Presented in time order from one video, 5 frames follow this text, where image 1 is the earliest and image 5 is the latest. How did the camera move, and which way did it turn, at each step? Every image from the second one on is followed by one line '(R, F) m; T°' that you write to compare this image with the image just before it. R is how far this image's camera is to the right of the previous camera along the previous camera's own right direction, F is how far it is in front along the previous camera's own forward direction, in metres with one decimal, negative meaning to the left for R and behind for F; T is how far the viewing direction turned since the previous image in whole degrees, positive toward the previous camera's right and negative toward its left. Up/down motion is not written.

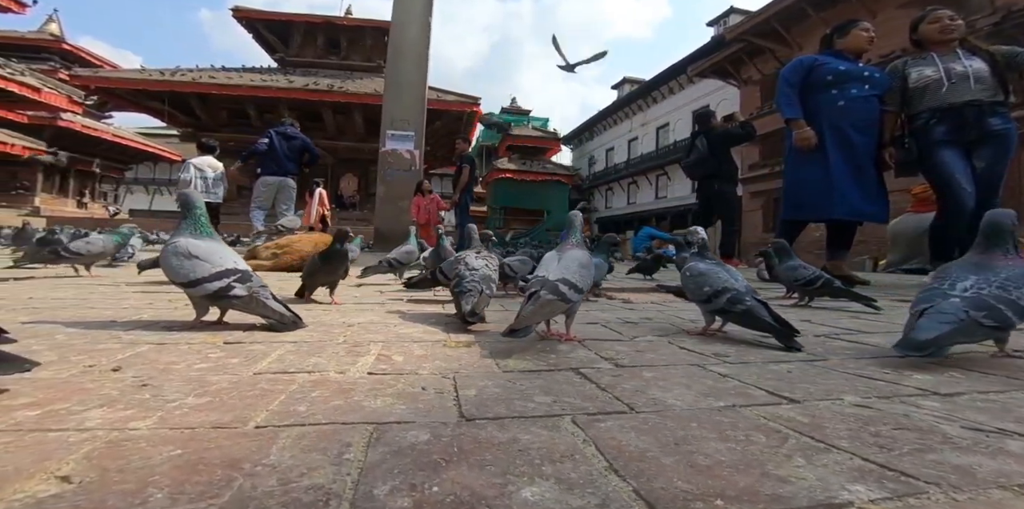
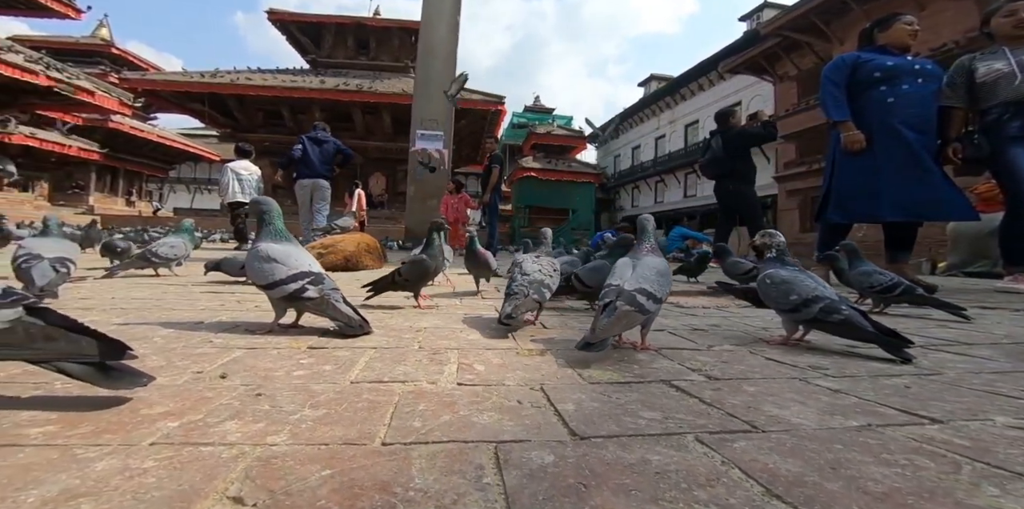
(-0.3, 0.0) m; -3°
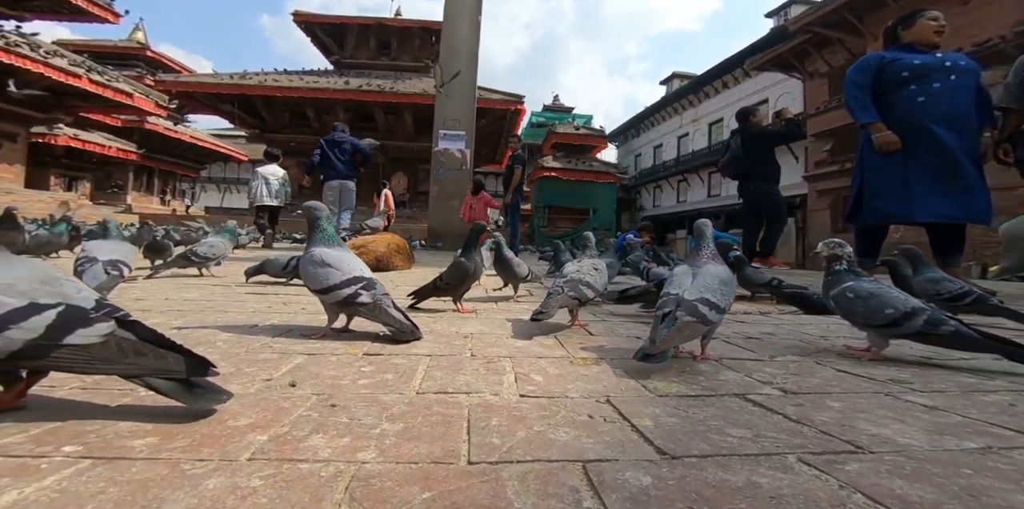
(-0.2, 0.0) m; -2°
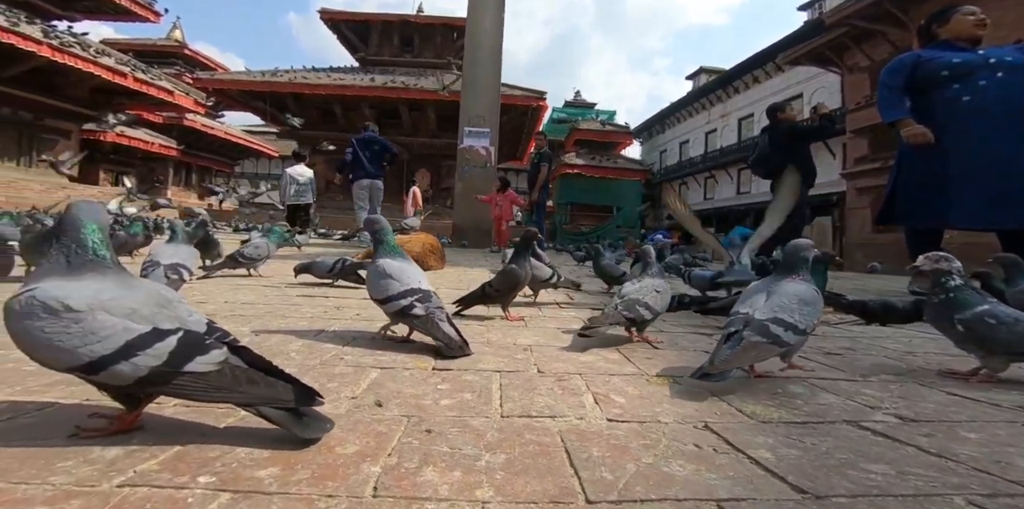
(-0.2, +0.1) m; -2°
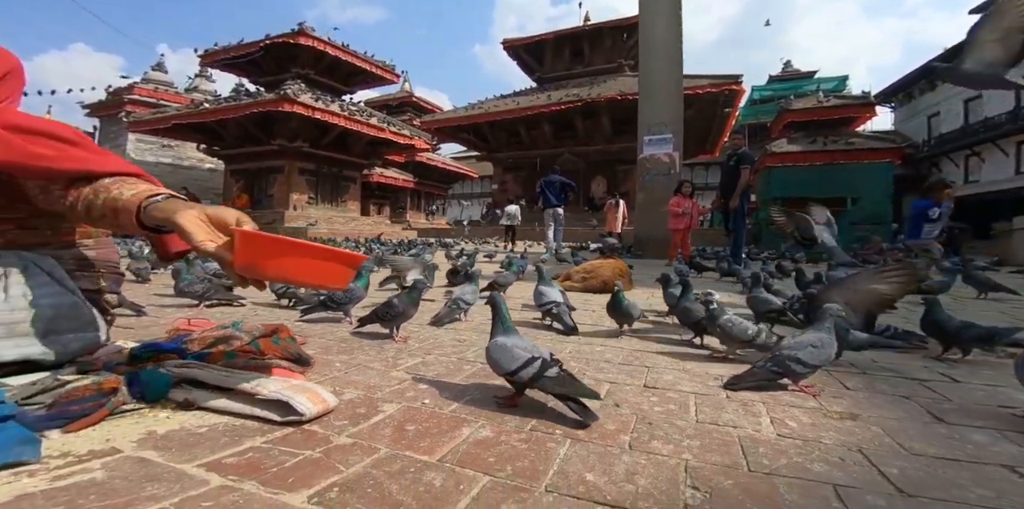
(0.0, -1.0) m; -22°
